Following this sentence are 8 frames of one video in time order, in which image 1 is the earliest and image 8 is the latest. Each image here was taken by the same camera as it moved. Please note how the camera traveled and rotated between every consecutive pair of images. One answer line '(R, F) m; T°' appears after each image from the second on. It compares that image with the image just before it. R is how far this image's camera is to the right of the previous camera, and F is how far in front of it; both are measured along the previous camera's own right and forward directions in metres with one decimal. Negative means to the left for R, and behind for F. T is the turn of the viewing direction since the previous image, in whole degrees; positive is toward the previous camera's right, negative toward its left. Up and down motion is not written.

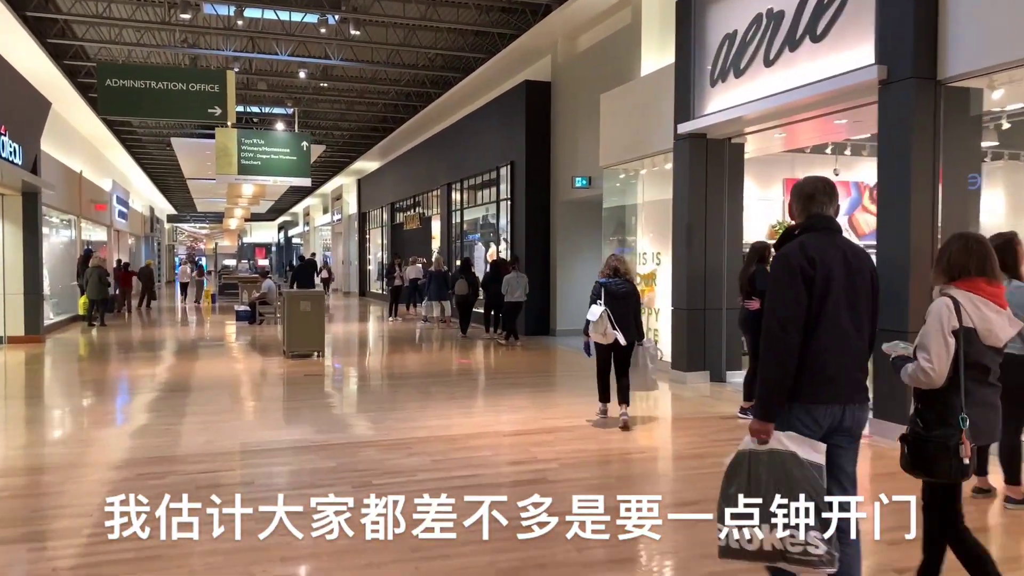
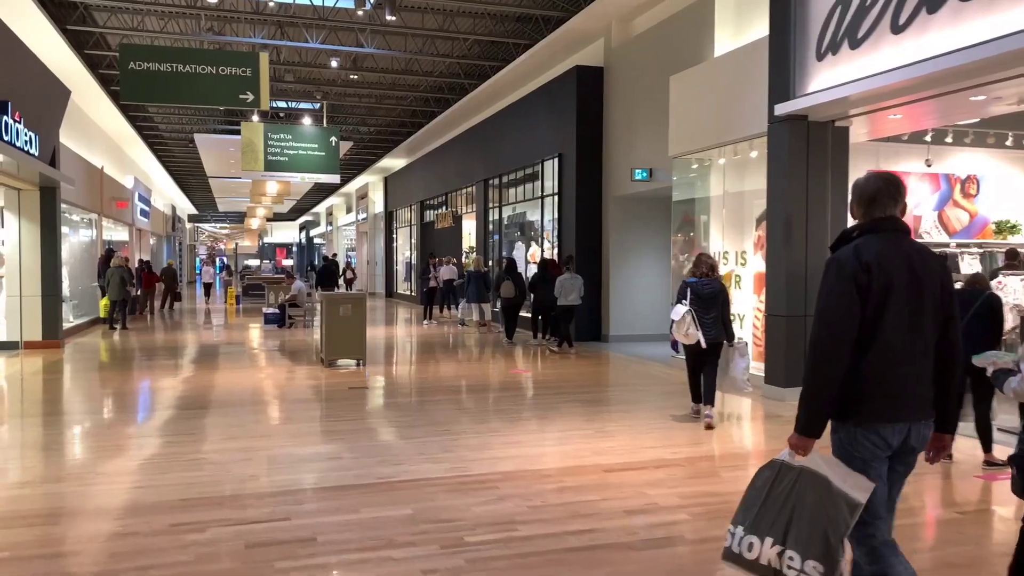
(-0.5, +0.9) m; -1°
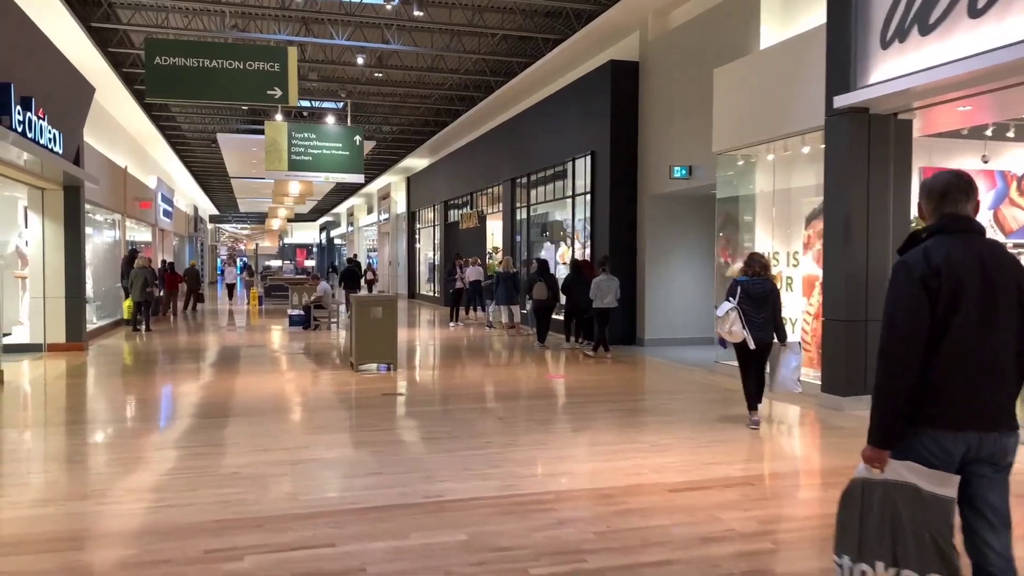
(-0.2, +0.3) m; -1°
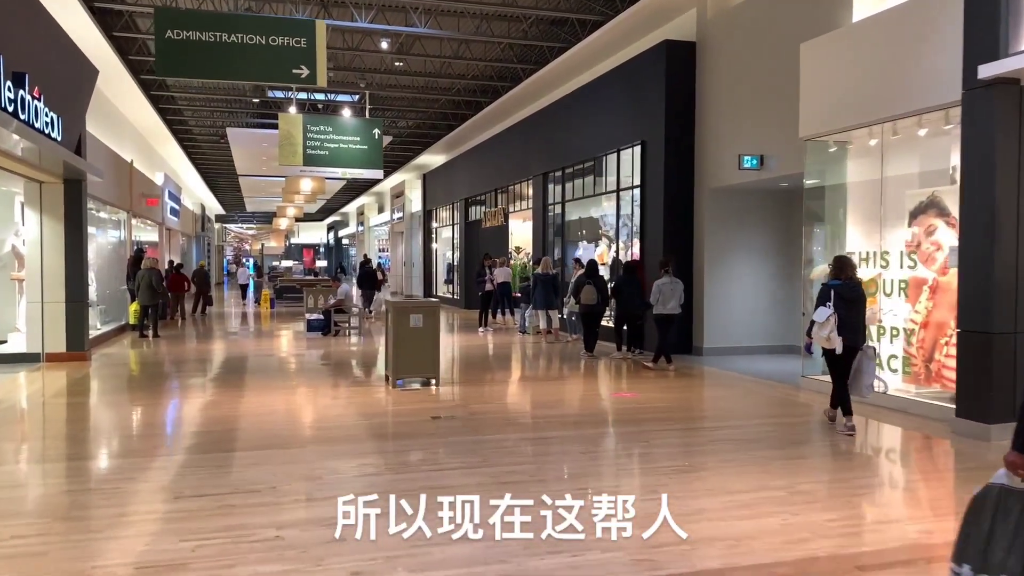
(-0.5, +1.0) m; 0°
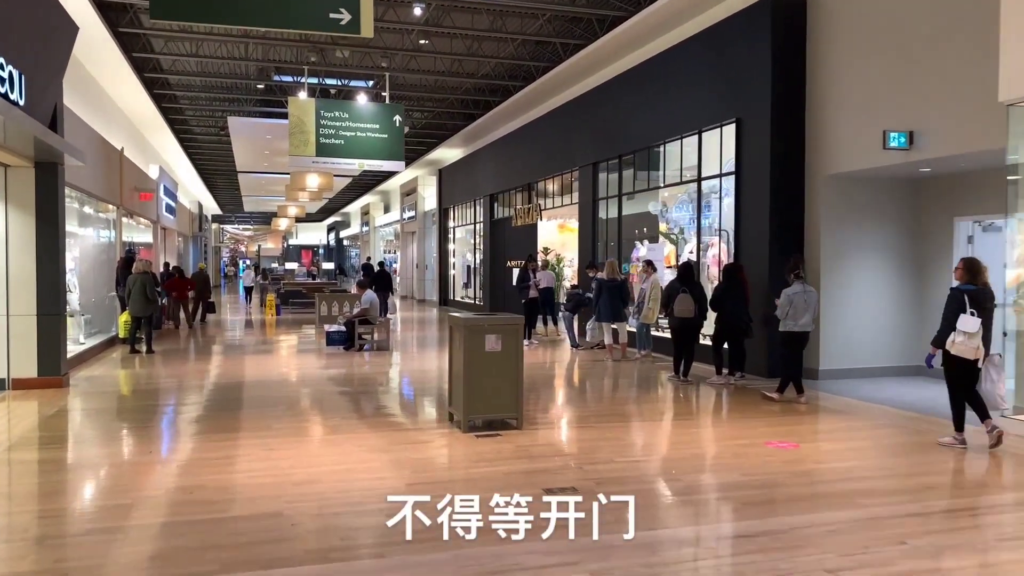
(-0.8, +1.9) m; 0°
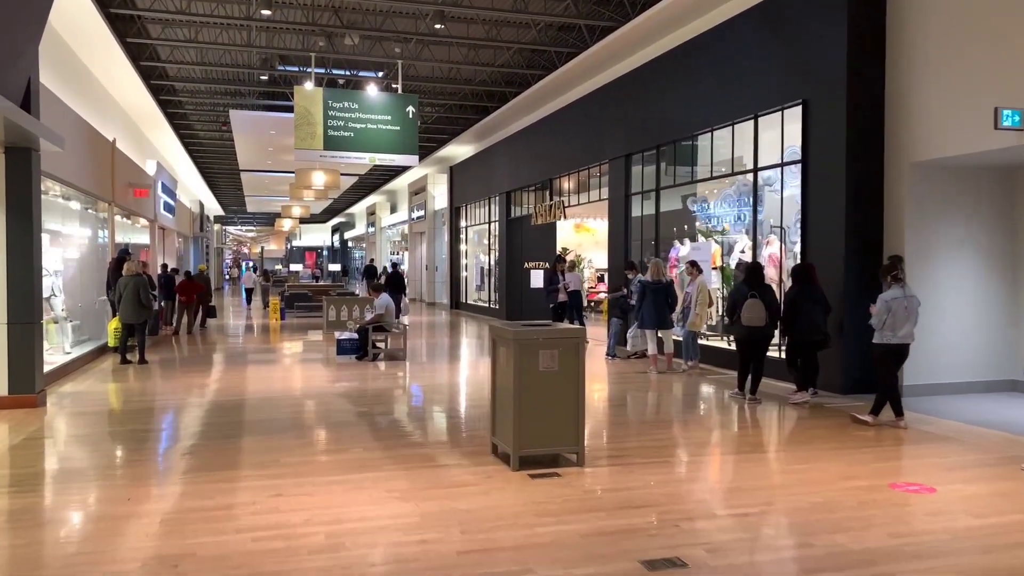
(-0.3, +1.1) m; 0°
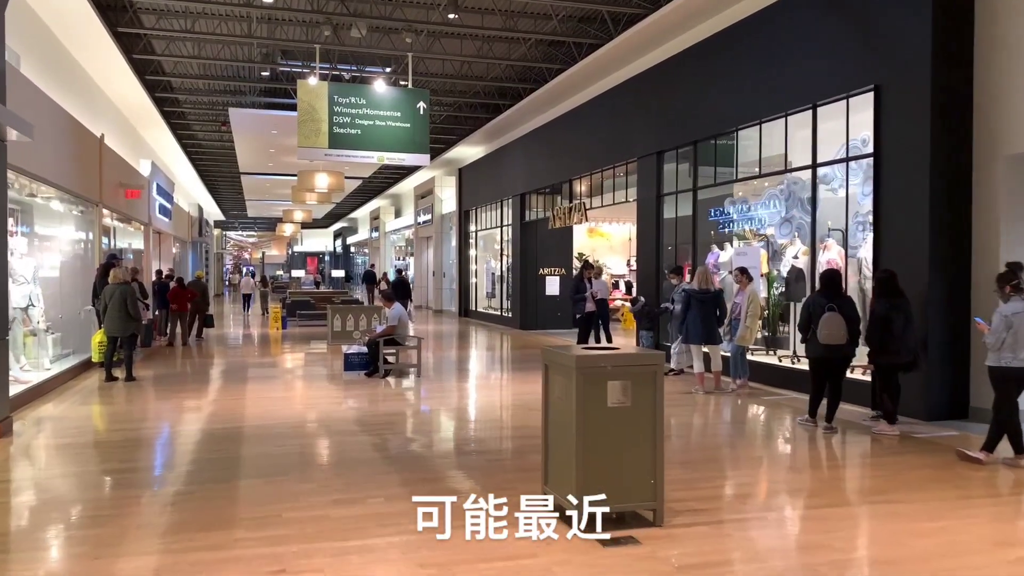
(-0.3, +1.0) m; 0°
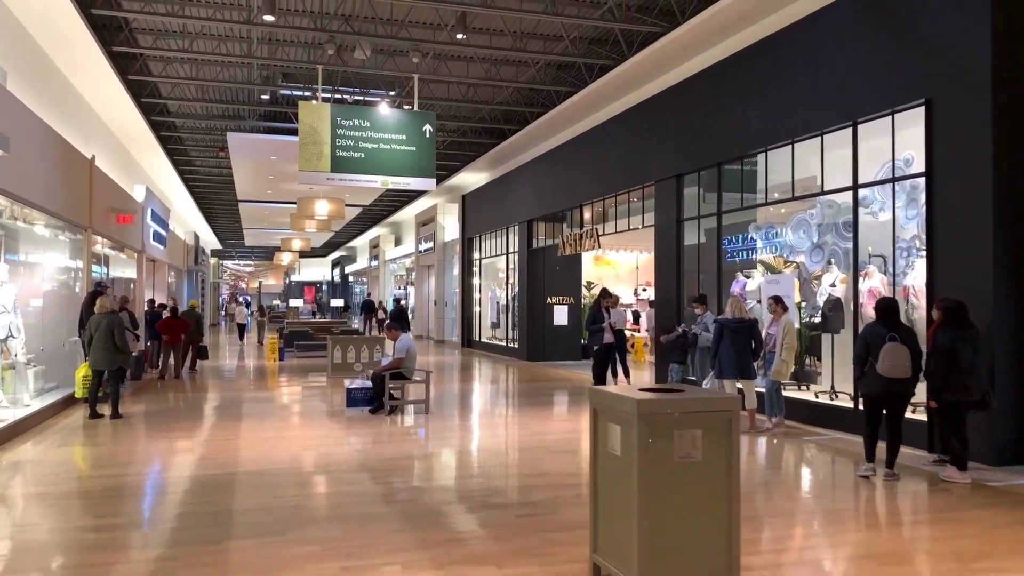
(-0.2, +0.6) m; 0°
